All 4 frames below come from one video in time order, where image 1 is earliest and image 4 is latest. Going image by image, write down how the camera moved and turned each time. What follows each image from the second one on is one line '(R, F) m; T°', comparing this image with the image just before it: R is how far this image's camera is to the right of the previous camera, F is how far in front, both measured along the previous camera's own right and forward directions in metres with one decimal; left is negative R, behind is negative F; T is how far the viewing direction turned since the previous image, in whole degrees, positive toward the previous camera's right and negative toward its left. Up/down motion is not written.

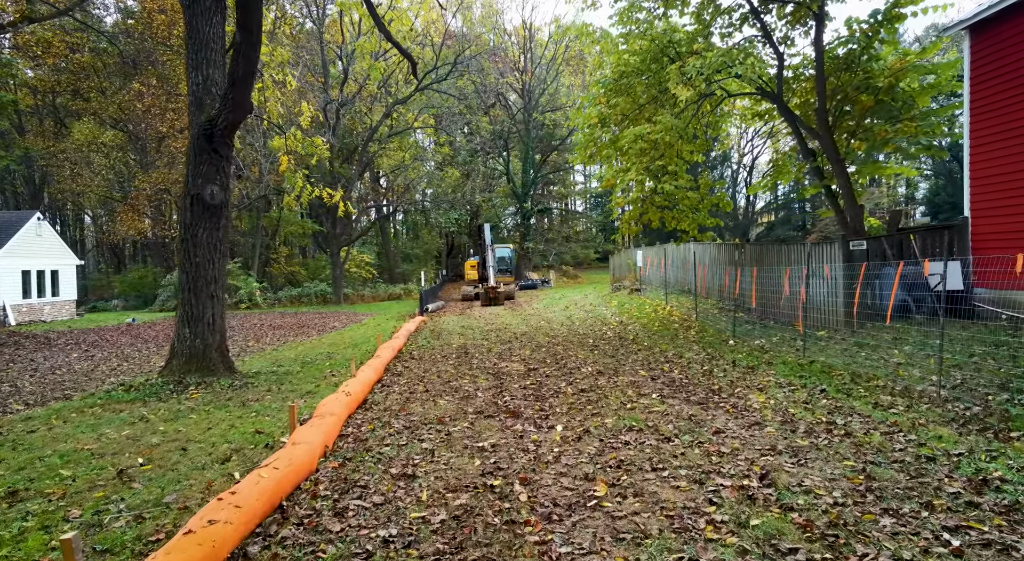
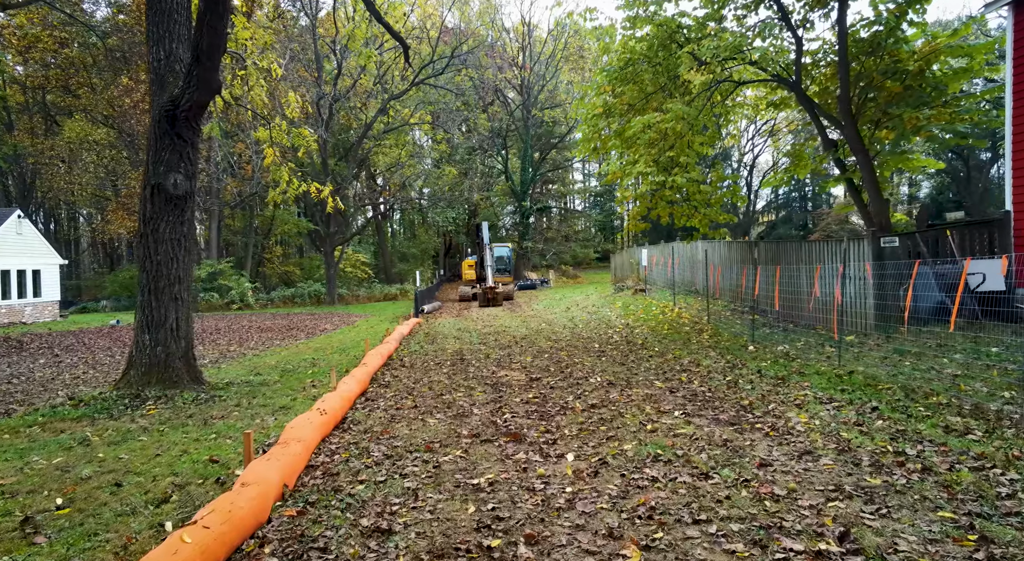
(0.0, +0.8) m; 0°
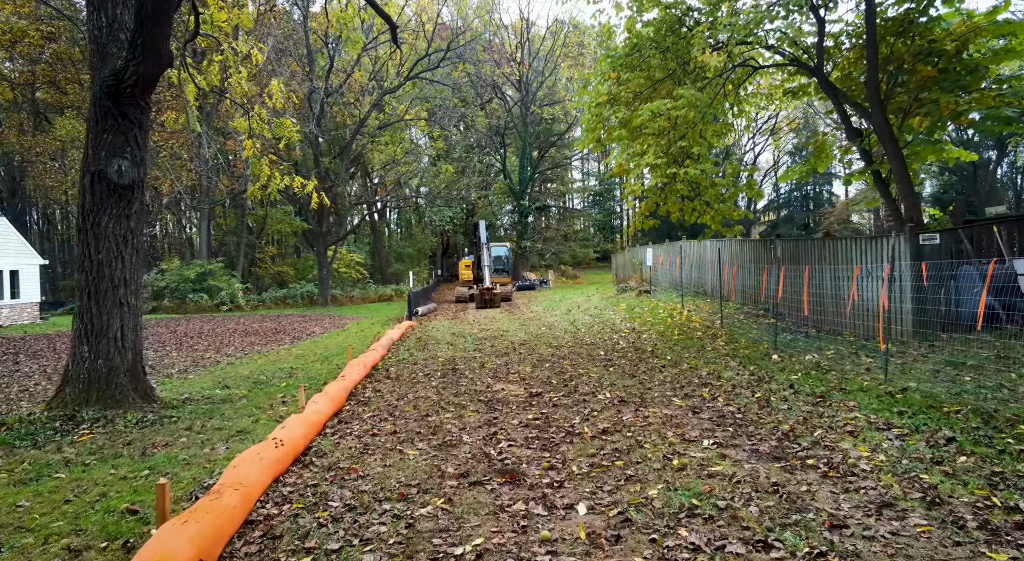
(0.0, +0.9) m; 0°
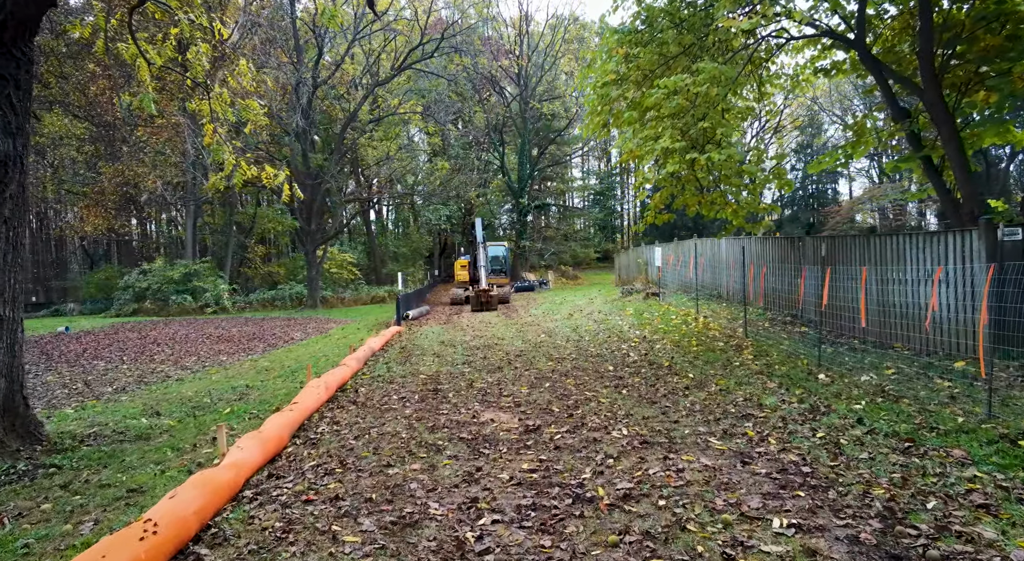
(+0.1, +1.4) m; 0°
